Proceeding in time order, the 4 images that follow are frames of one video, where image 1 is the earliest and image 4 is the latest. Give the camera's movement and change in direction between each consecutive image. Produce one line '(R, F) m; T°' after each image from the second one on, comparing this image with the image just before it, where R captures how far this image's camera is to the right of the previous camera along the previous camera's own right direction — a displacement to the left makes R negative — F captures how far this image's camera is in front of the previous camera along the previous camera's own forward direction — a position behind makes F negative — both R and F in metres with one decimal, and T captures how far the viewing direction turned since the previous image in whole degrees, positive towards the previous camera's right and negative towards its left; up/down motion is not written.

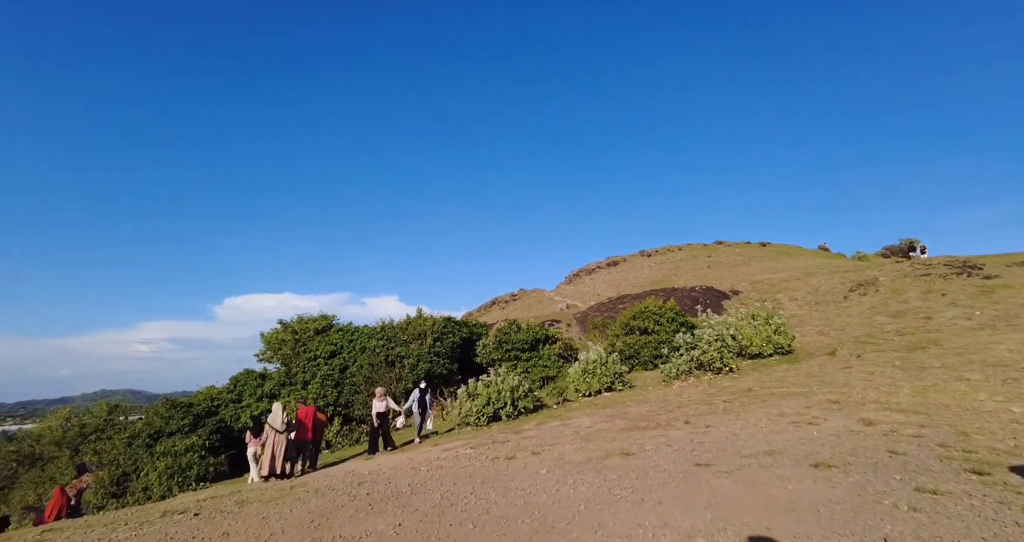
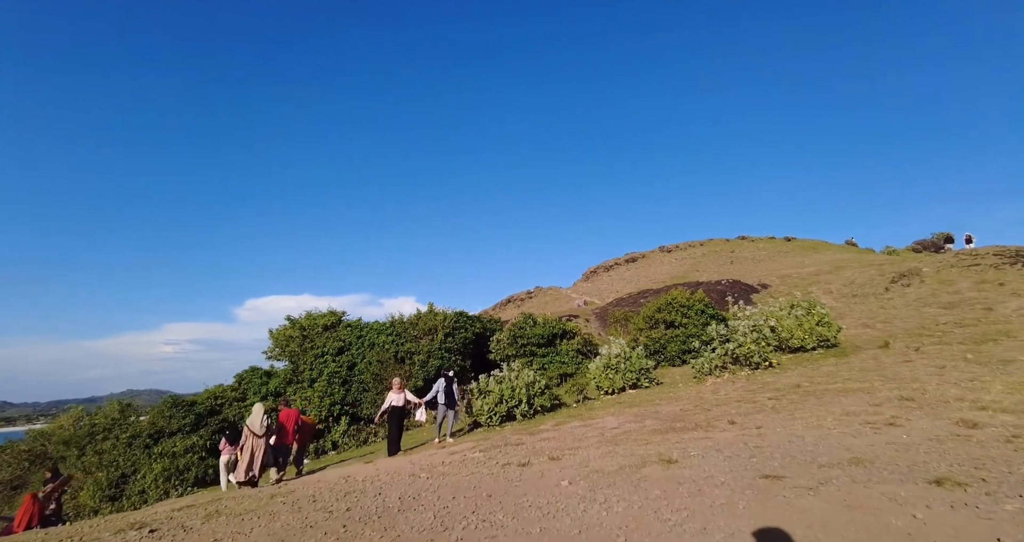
(0.0, +1.3) m; -2°
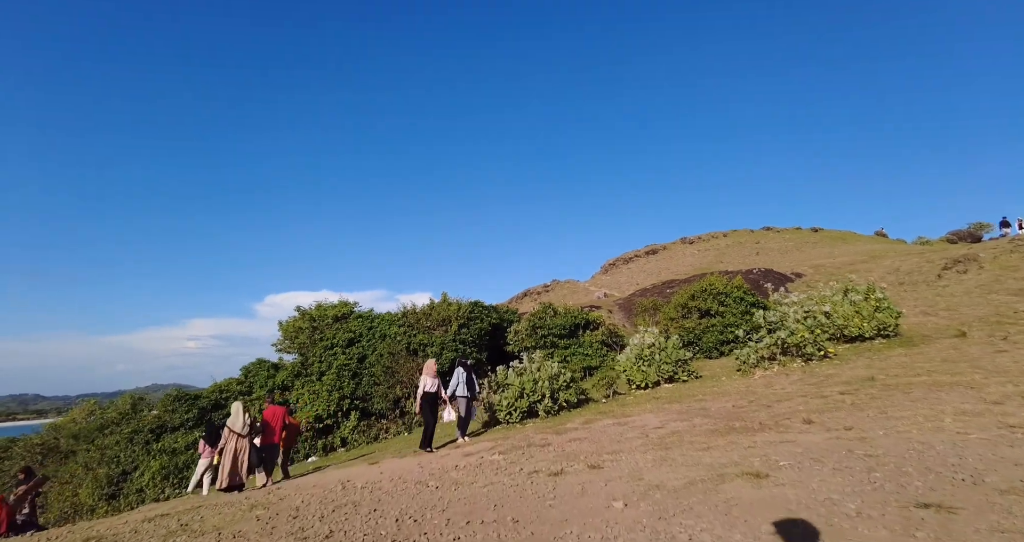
(-0.1, +1.5) m; -2°
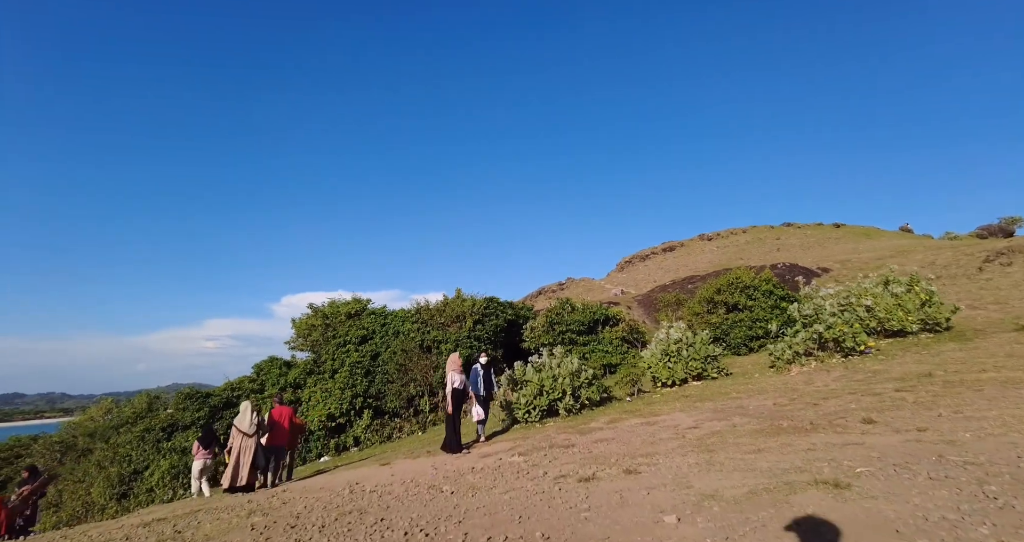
(-0.1, +0.7) m; -2°
